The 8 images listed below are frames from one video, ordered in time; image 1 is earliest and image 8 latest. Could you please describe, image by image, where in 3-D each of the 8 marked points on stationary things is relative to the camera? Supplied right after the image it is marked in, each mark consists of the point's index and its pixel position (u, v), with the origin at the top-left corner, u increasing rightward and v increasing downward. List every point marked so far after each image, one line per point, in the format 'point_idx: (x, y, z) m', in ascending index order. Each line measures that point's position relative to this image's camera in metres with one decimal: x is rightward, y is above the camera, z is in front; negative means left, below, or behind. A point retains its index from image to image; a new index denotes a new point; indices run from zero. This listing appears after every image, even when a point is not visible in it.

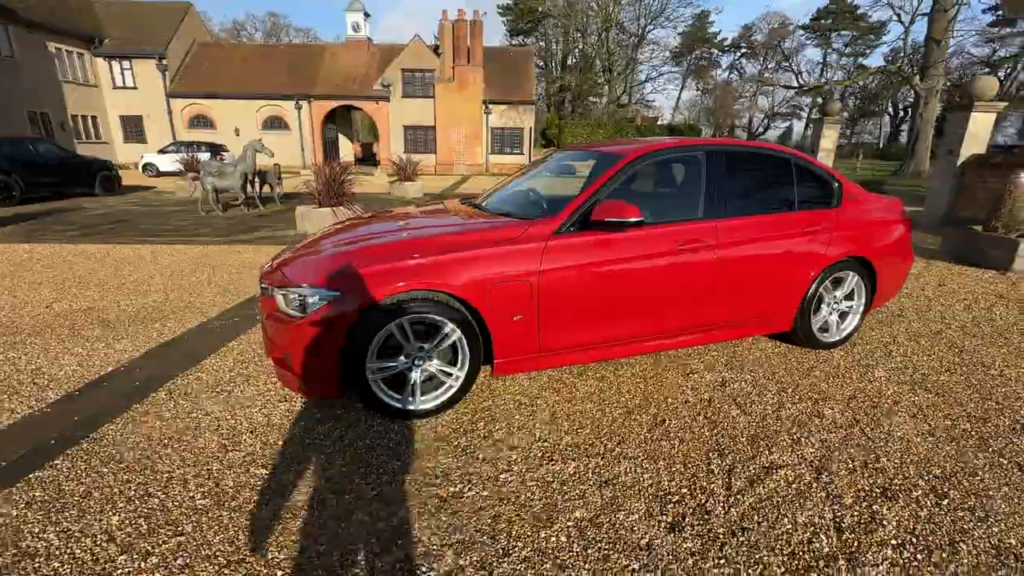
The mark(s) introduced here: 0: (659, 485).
0: (+0.7, -0.9, +2.2) m
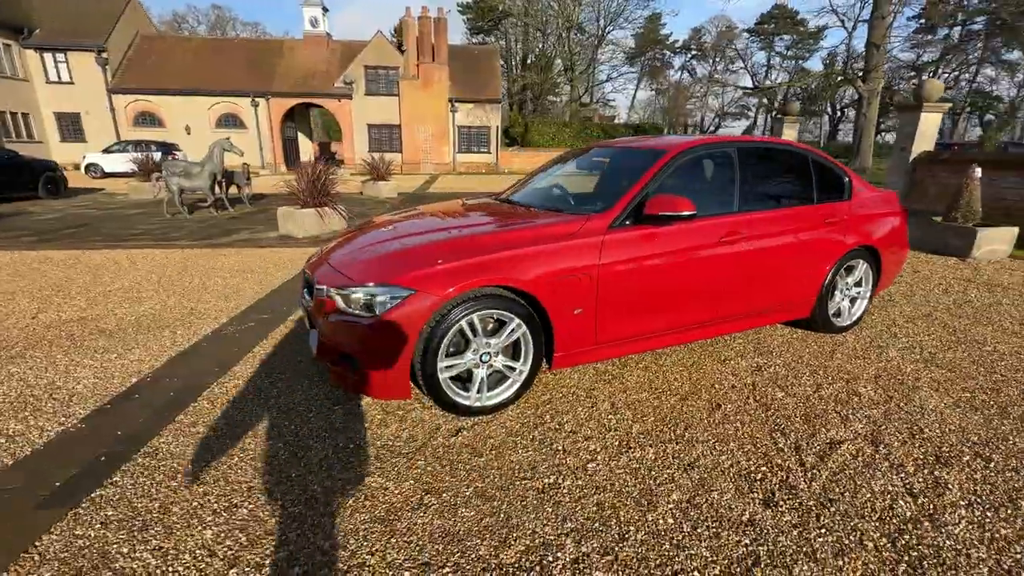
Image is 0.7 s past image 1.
0: (+1.1, -0.9, +2.3) m
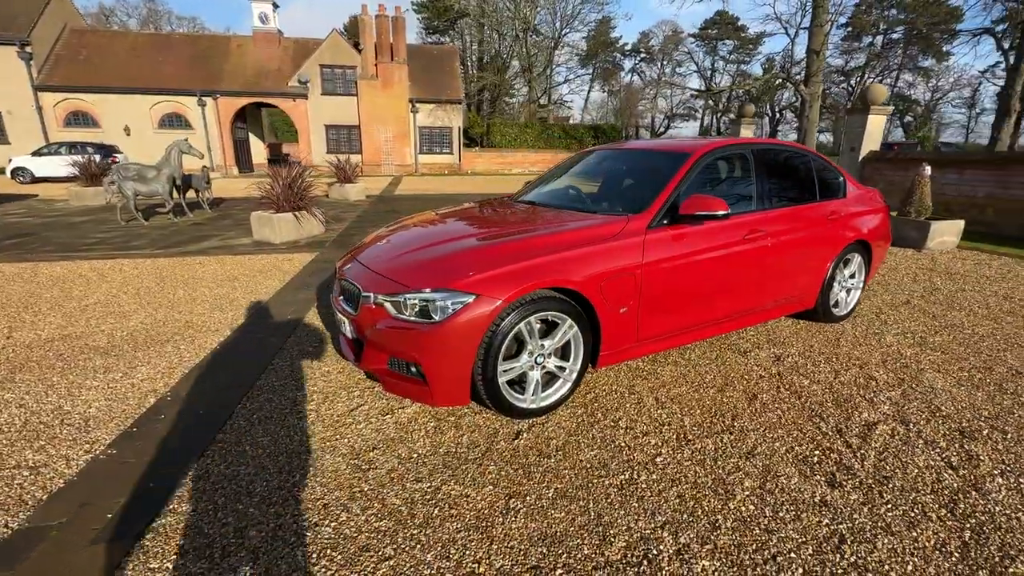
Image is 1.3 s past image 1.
0: (+1.5, -0.8, +2.4) m
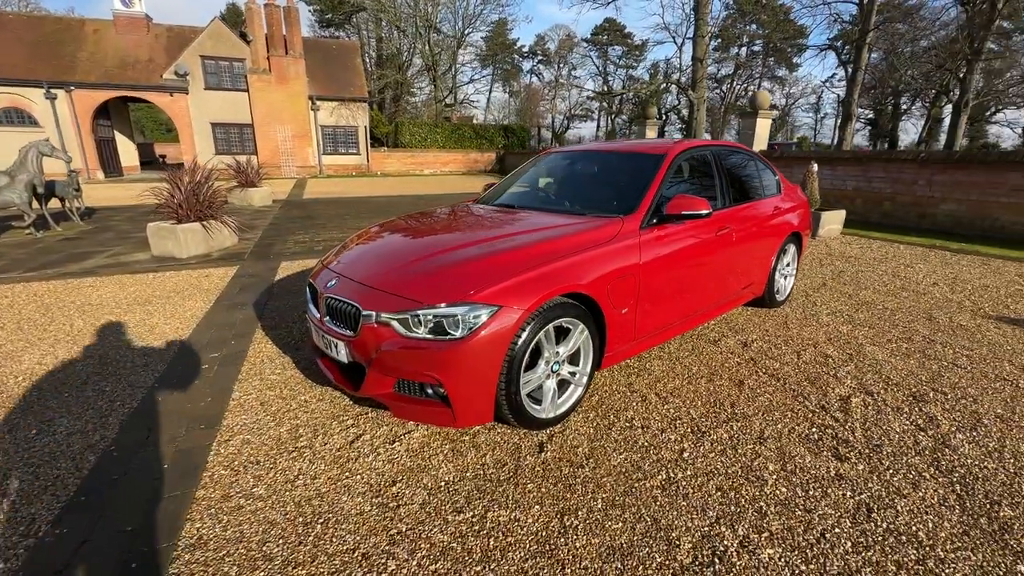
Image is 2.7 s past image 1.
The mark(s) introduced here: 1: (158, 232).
0: (+1.6, -0.8, +2.6) m
1: (-5.4, +0.8, +7.1) m
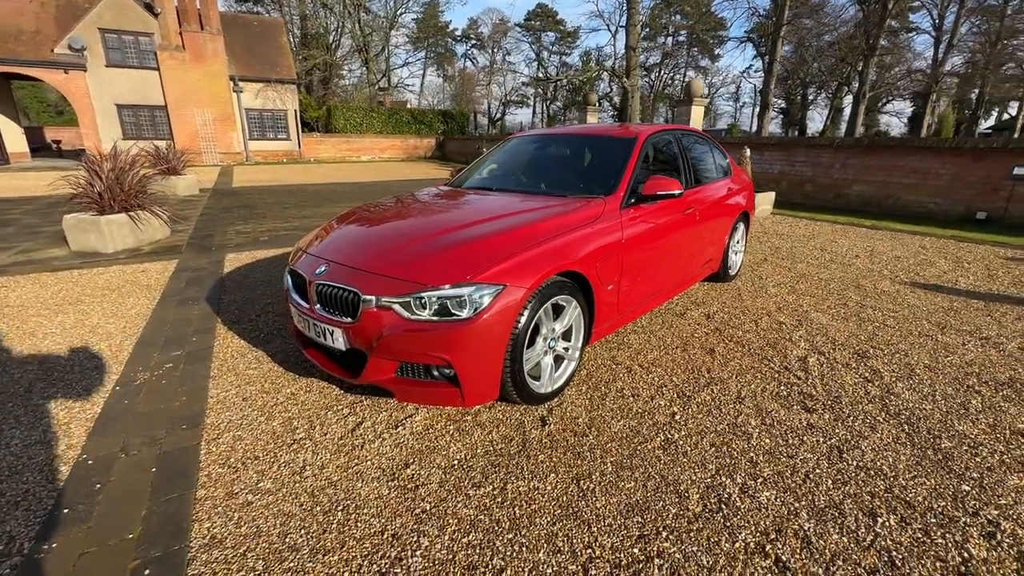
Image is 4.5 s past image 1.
0: (+1.6, -0.6, +2.9) m
1: (-5.9, +0.9, +6.4) m
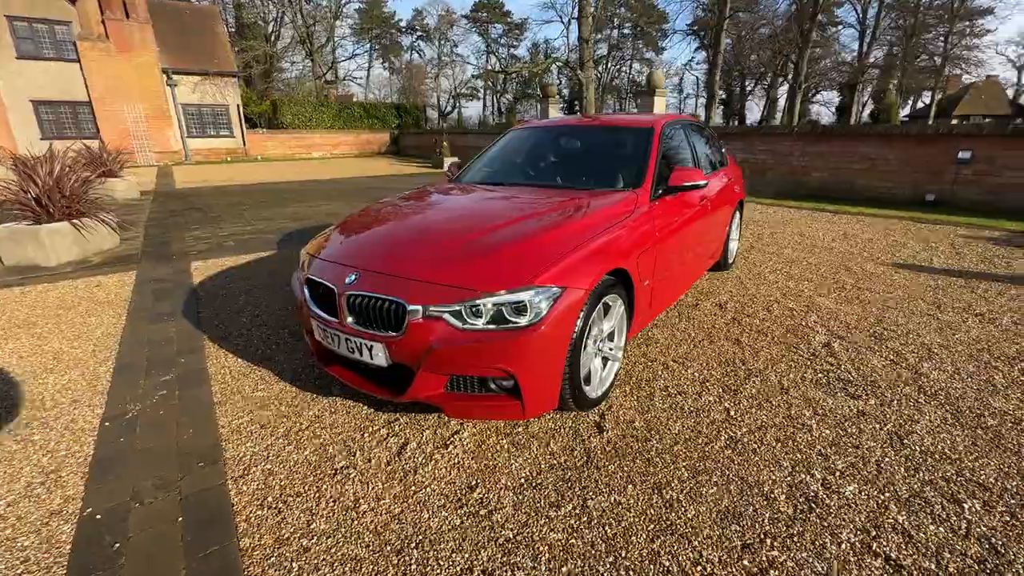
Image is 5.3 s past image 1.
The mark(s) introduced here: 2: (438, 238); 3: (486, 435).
0: (+1.8, -0.5, +2.9) m
1: (-6.1, +0.6, +5.7) m
2: (-0.4, +0.3, +2.5) m
3: (-0.1, -0.7, +2.4) m
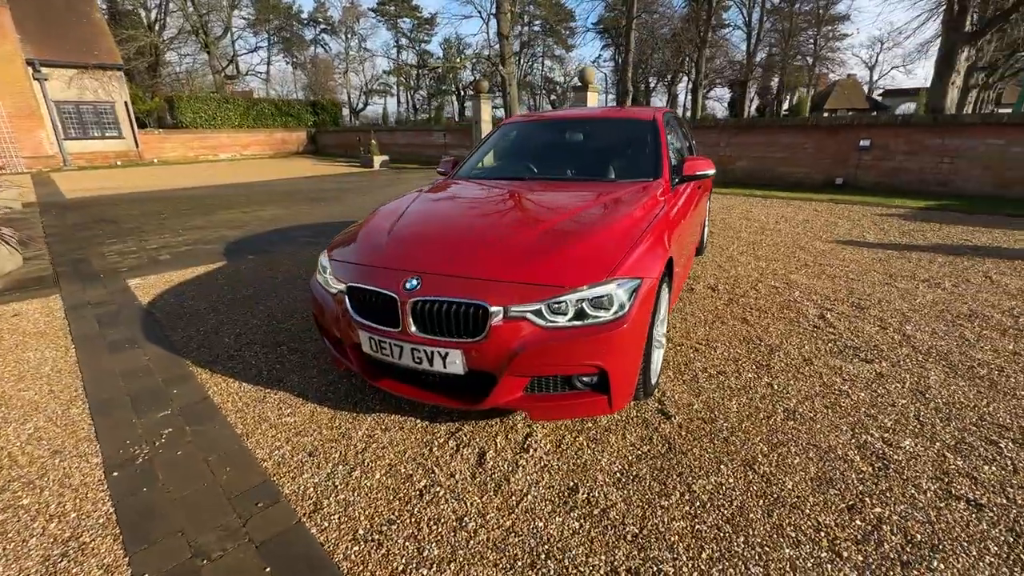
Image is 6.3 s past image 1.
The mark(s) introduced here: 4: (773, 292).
0: (+2.1, -0.4, +3.1) m
1: (-6.2, +0.2, +4.6) m
2: (-0.1, +0.3, +2.4) m
3: (+0.2, -0.7, +2.3) m
4: (+2.3, 0.0, +4.1) m
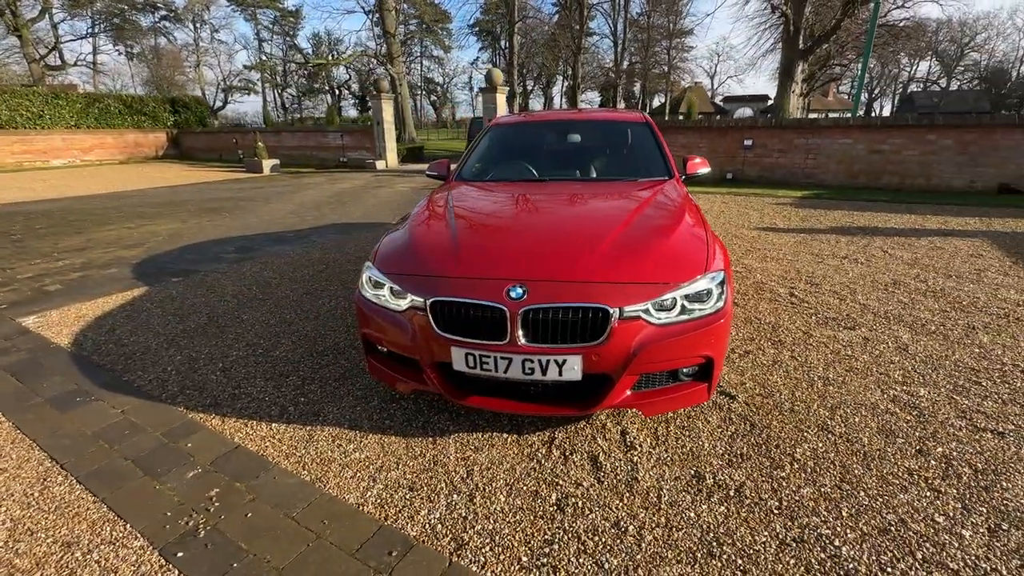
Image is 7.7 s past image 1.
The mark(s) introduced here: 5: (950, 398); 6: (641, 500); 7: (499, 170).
0: (+2.3, -0.3, +3.6) m
1: (-6.2, -0.3, +3.1) m
2: (+0.3, +0.2, +2.4) m
3: (+0.7, -0.7, +2.4) m
4: (+2.3, +0.1, +4.6) m
5: (+2.4, -0.6, +2.6) m
6: (+0.5, -0.9, +1.9) m
7: (-0.2, +0.9, +3.8) m
